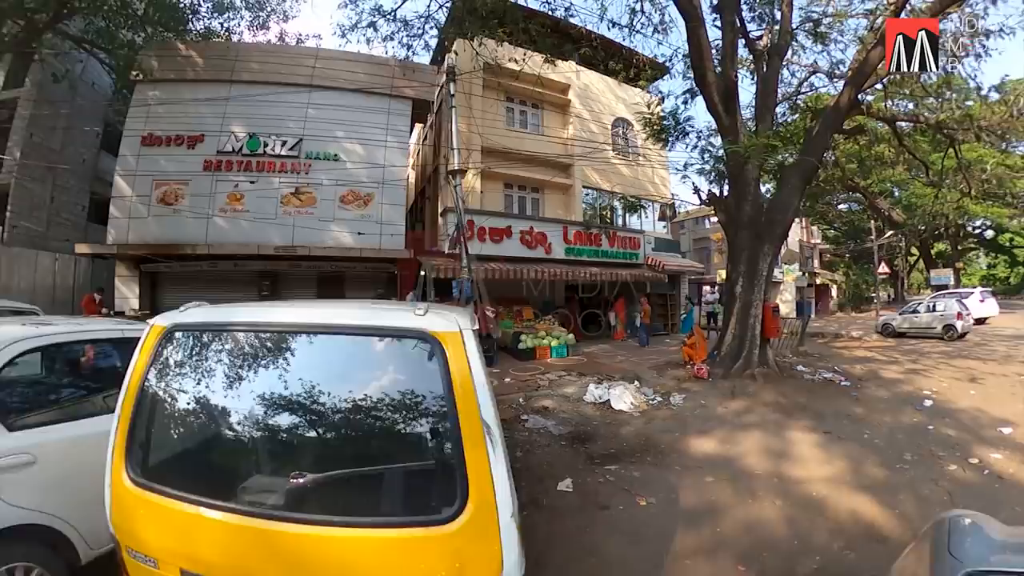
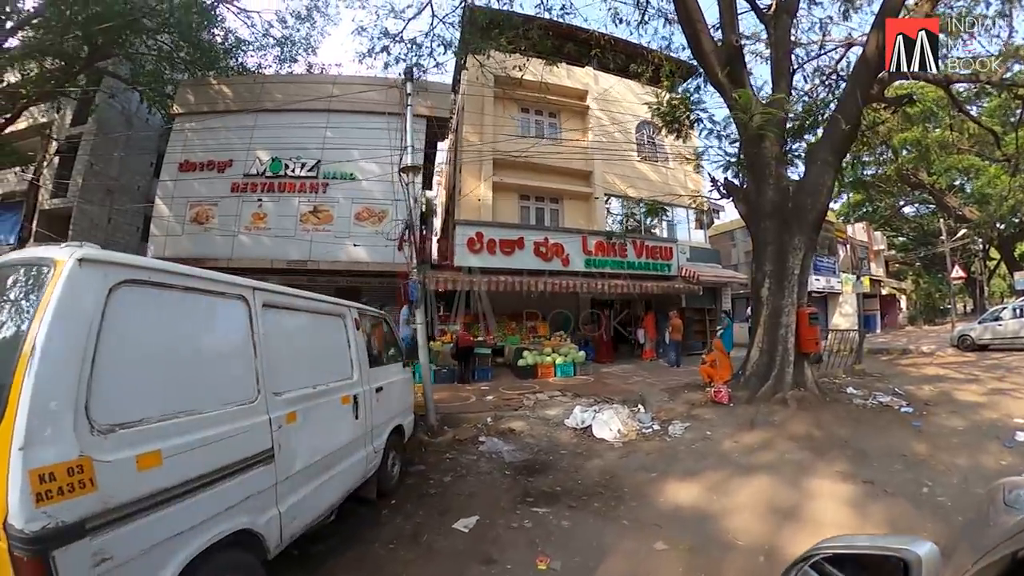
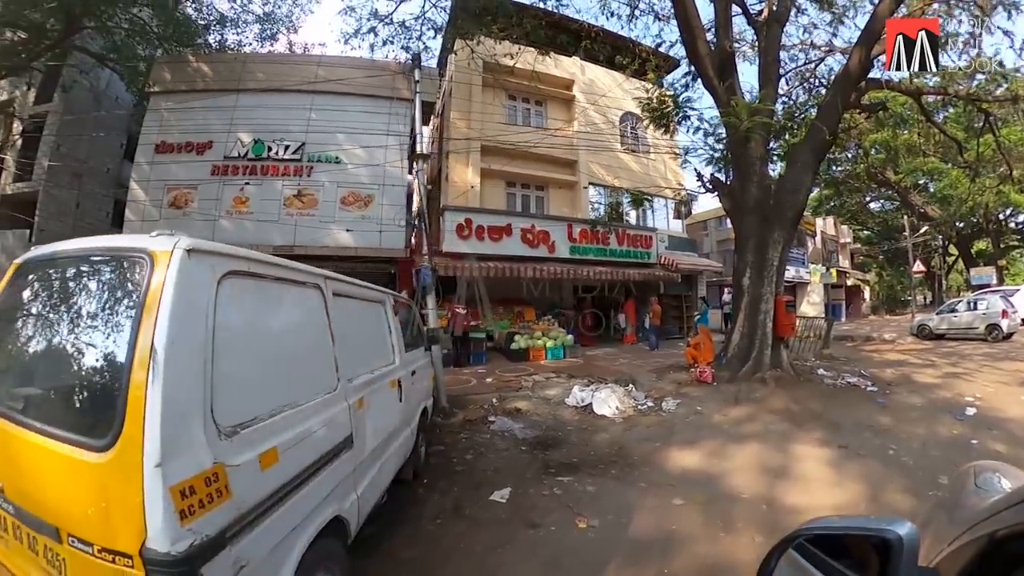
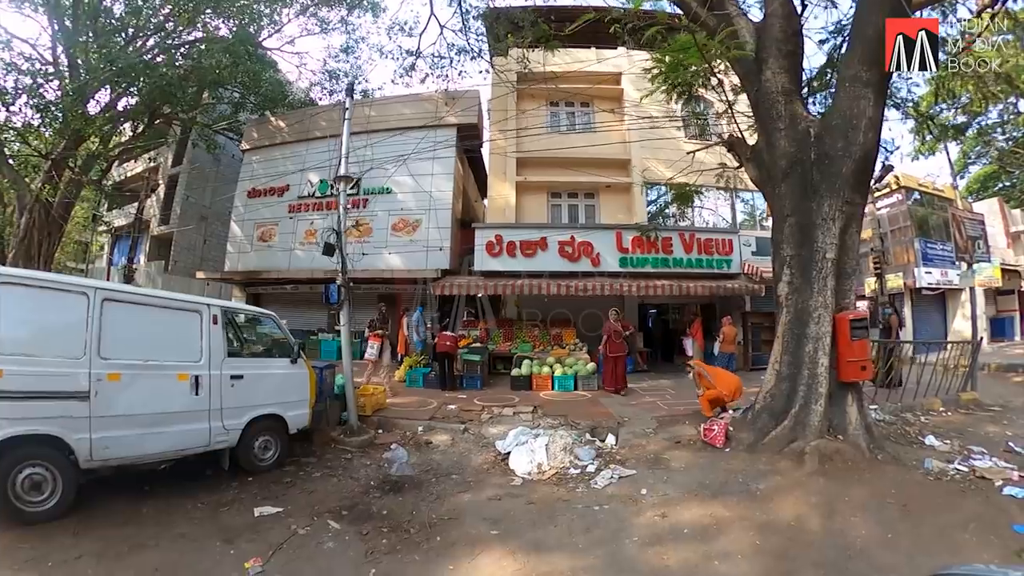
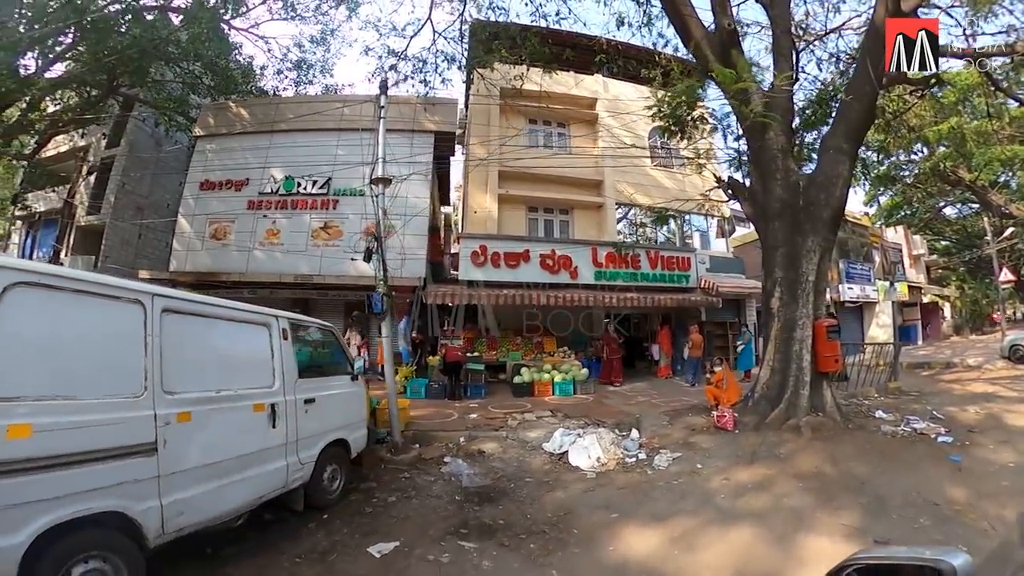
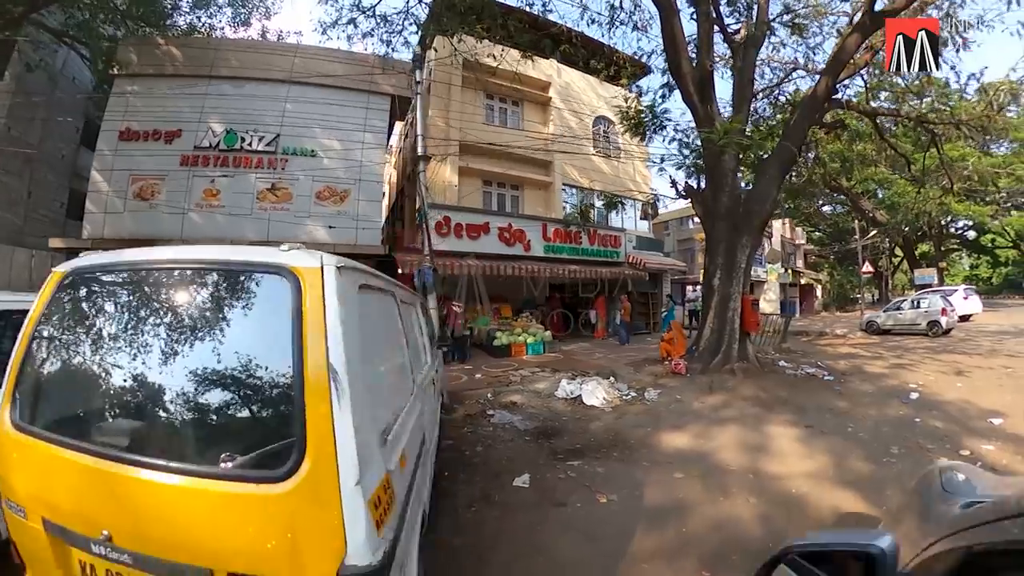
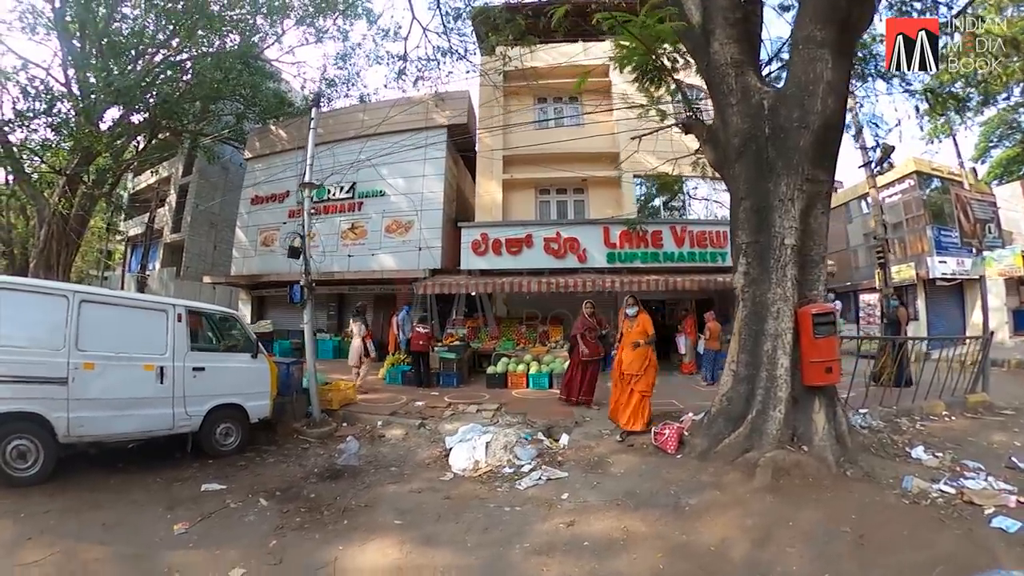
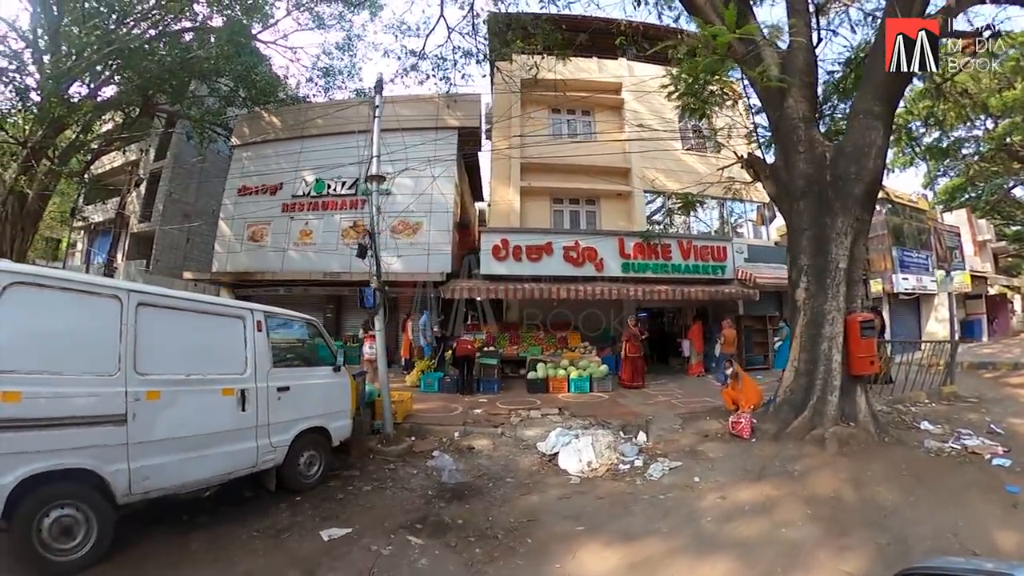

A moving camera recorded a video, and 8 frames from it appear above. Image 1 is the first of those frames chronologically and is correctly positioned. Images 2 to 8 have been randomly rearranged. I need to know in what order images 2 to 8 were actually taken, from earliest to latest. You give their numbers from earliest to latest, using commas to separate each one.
6, 3, 2, 5, 8, 4, 7
